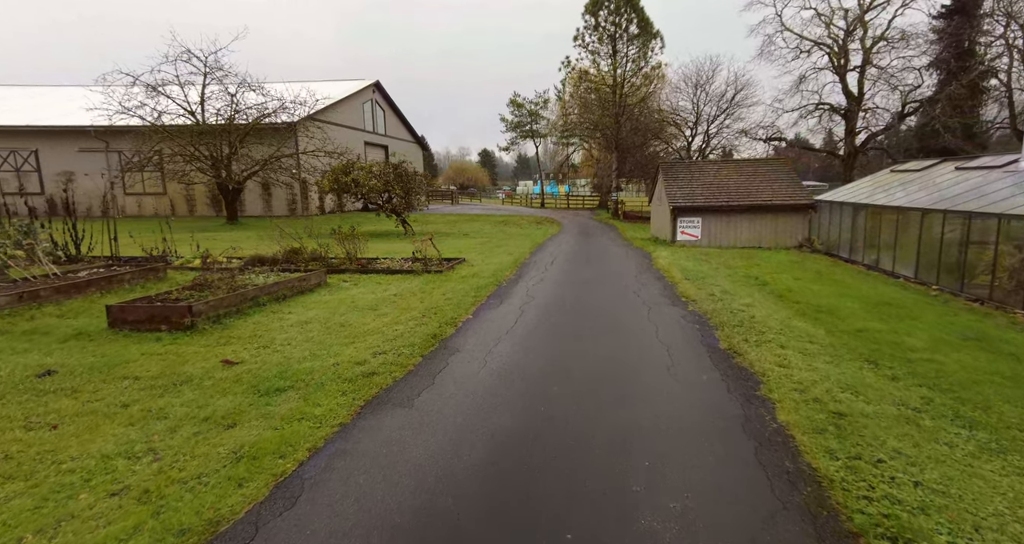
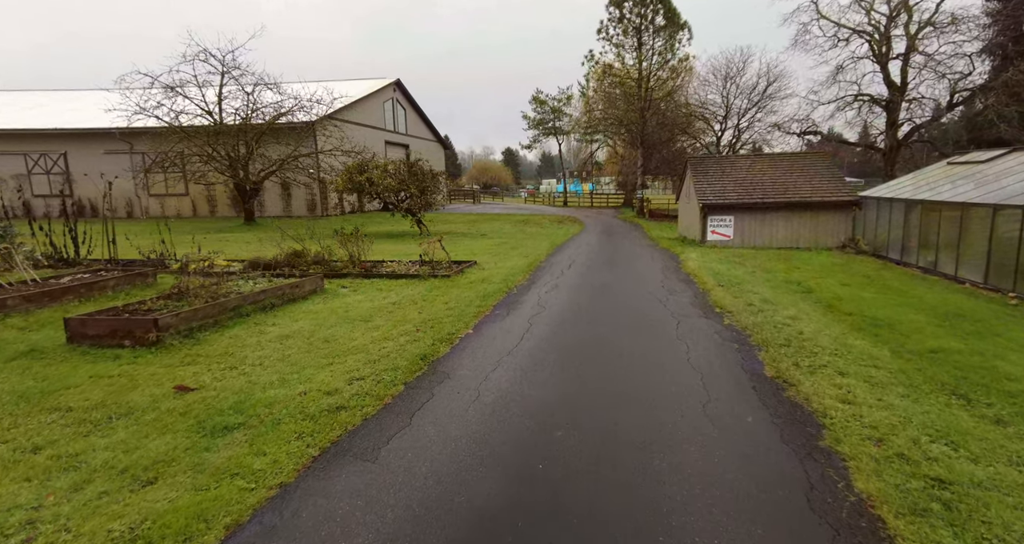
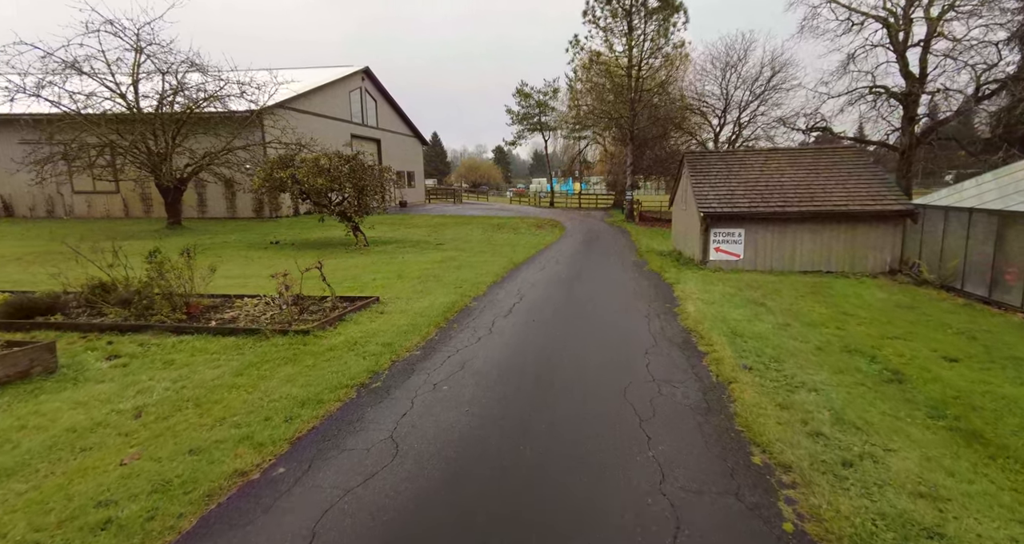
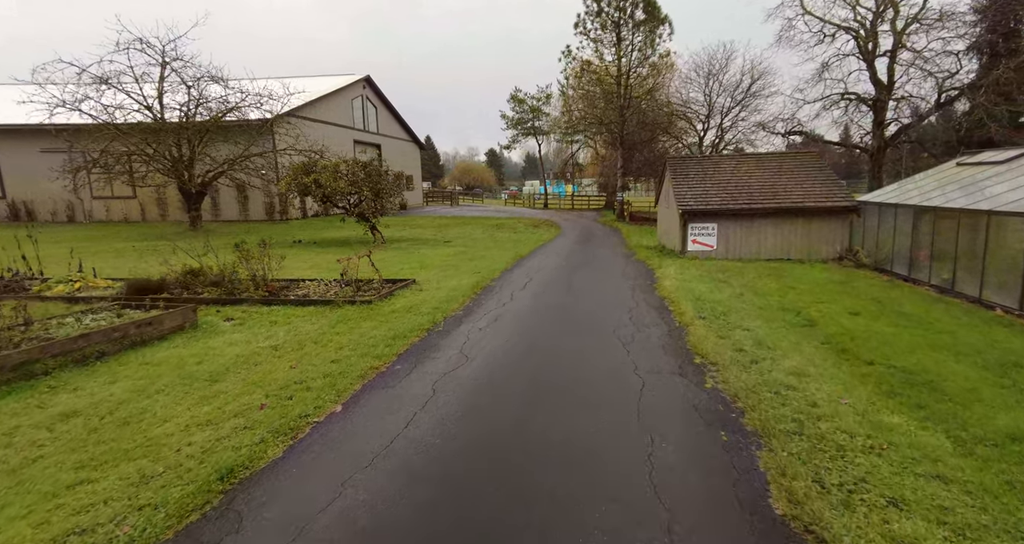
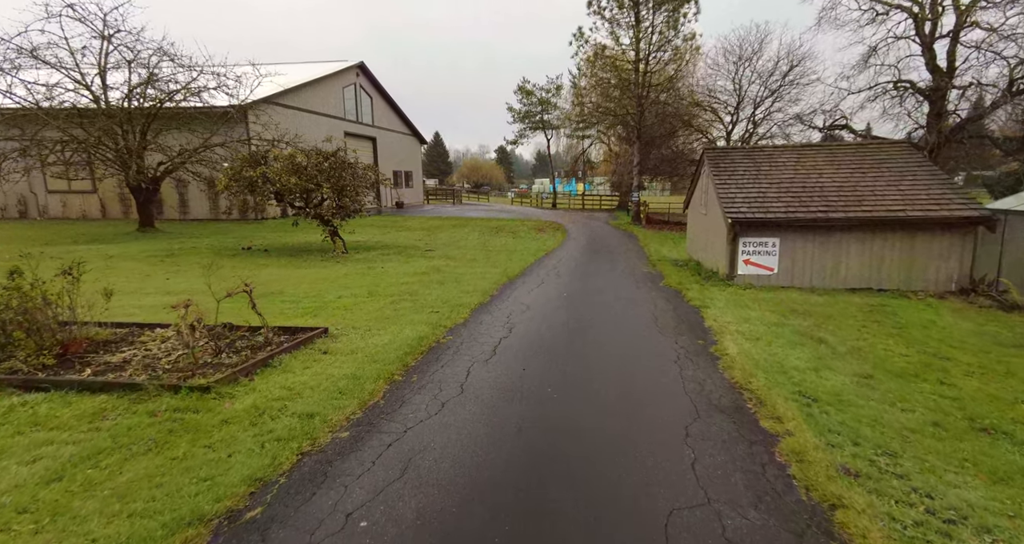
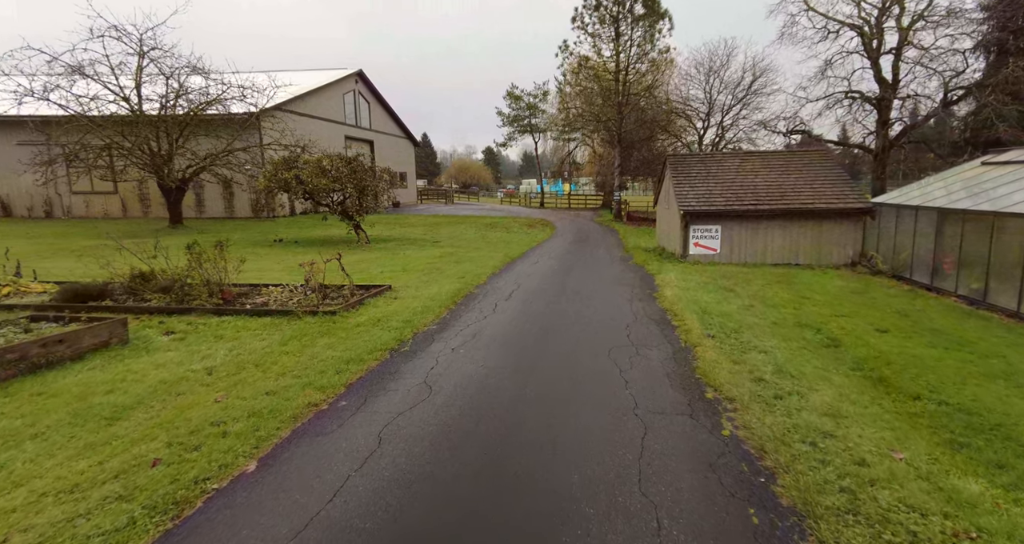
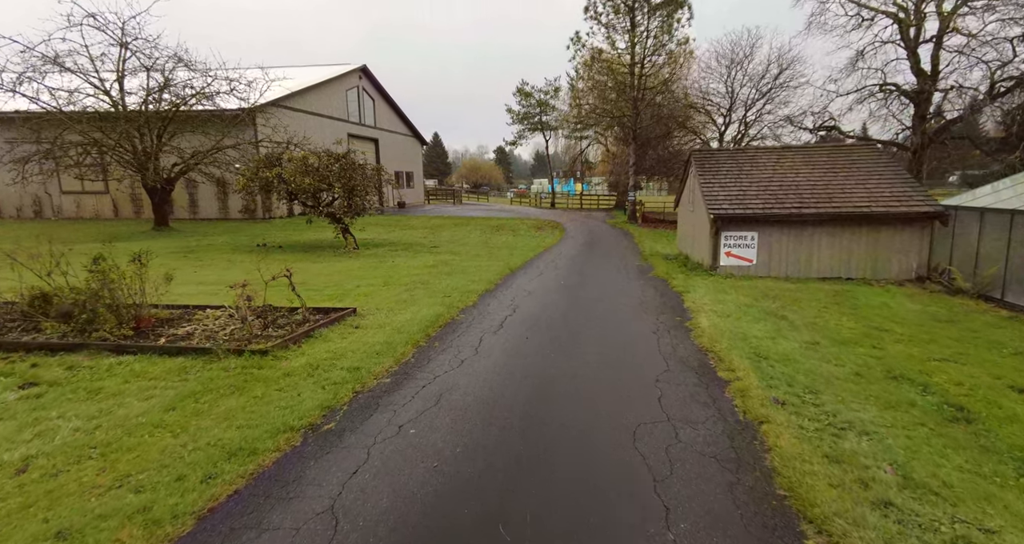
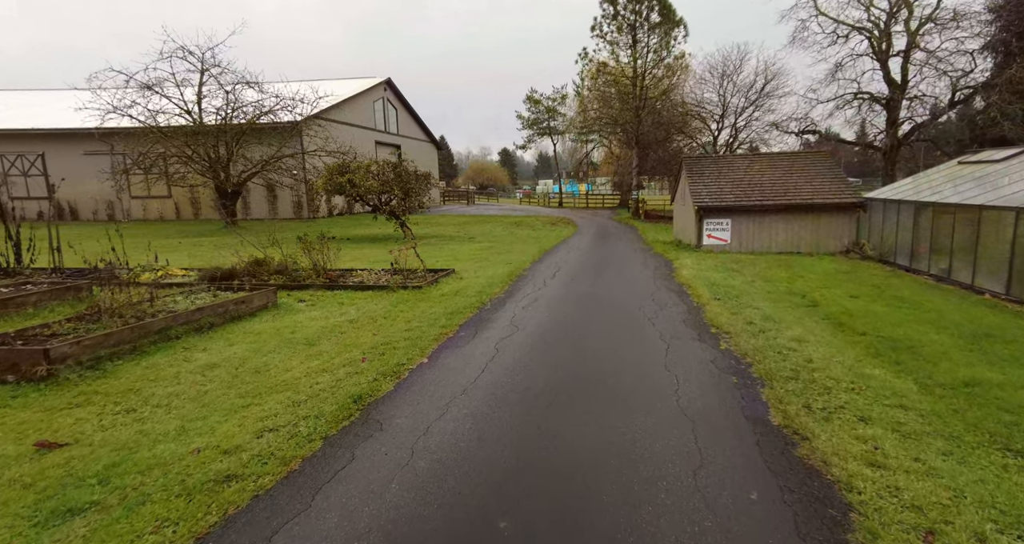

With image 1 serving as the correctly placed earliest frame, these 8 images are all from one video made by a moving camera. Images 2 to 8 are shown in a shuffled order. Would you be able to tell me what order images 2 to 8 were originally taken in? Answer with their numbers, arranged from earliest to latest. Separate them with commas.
2, 8, 4, 6, 3, 7, 5
